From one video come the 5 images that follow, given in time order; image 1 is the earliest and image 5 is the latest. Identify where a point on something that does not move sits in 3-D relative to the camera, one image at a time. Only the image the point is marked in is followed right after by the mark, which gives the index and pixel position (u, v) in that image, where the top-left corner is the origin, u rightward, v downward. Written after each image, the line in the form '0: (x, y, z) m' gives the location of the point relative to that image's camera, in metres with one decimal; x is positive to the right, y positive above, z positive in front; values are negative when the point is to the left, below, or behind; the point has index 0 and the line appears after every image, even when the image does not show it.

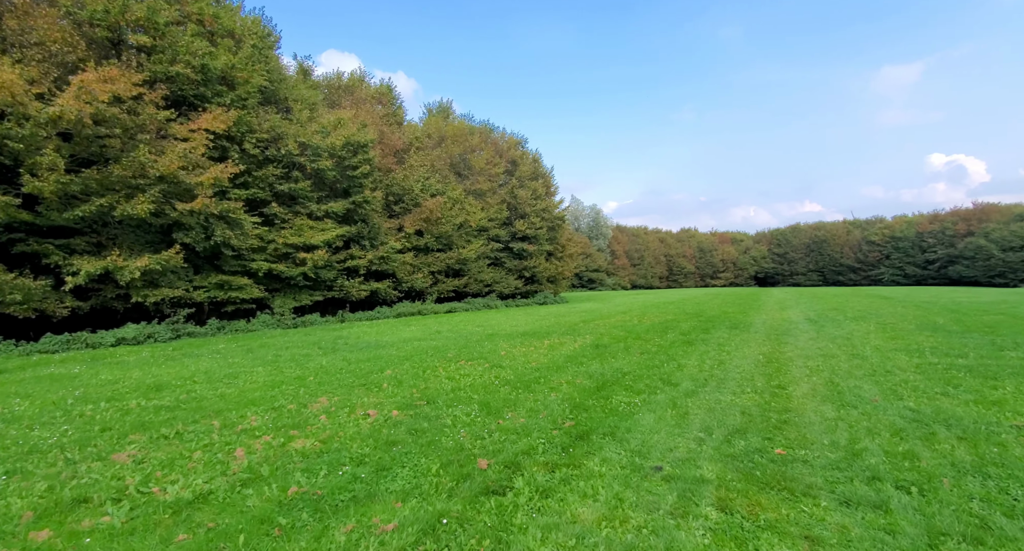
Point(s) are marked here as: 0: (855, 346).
0: (+9.5, -2.0, +12.5) m
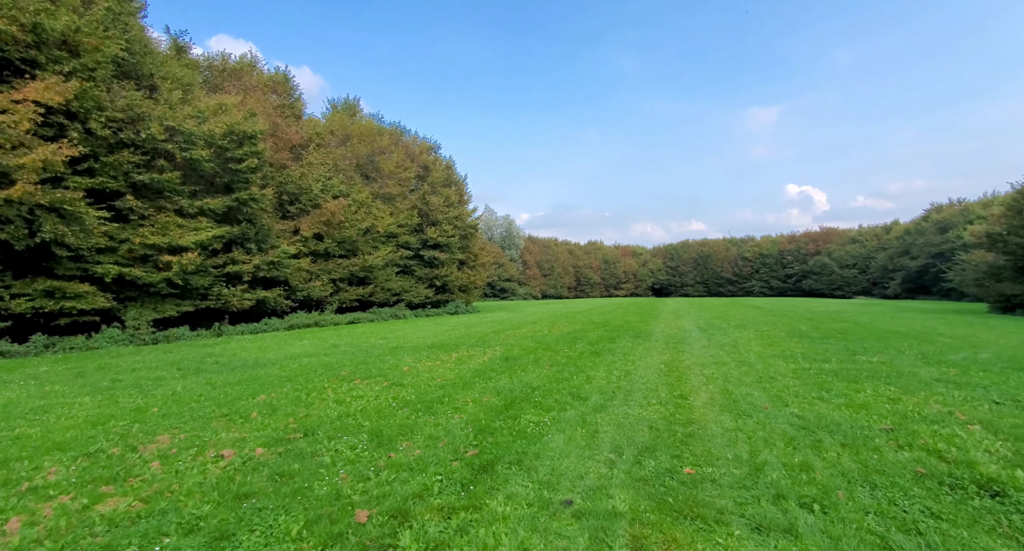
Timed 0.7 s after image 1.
0: (+6.9, -2.3, +13.5) m
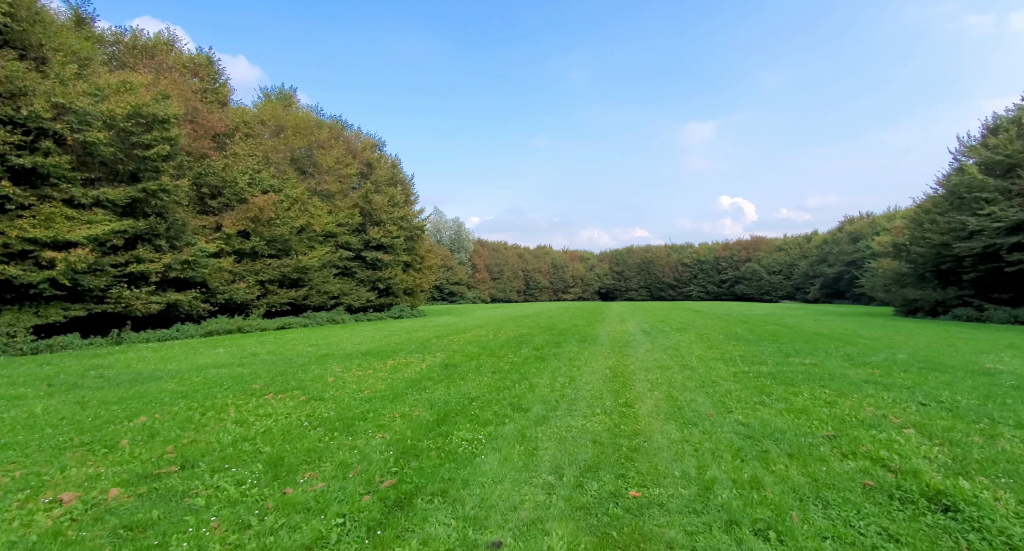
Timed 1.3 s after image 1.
0: (+5.1, -2.4, +13.5) m
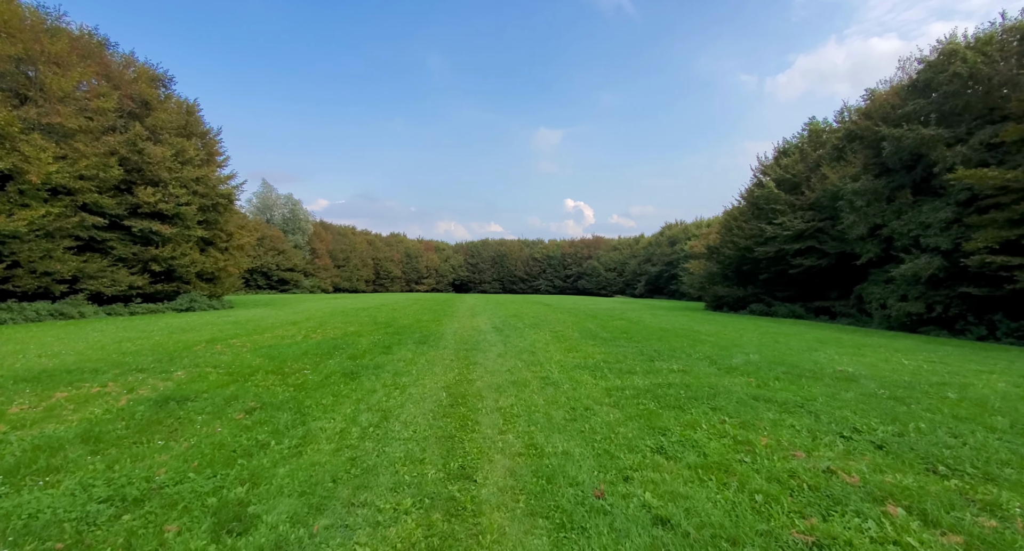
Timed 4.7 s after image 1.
0: (+0.7, -2.2, +10.9) m
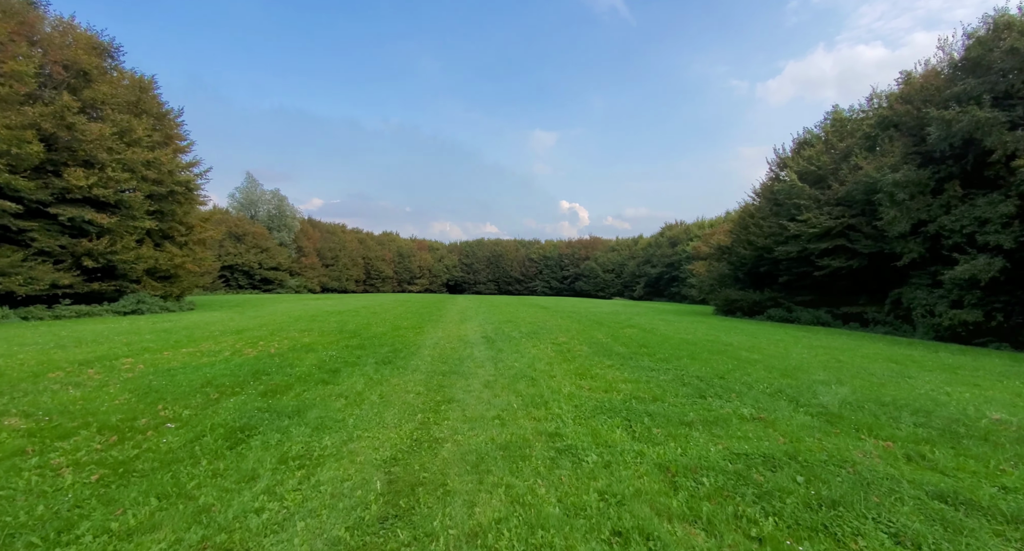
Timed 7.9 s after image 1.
0: (+0.6, -2.1, +7.4) m
